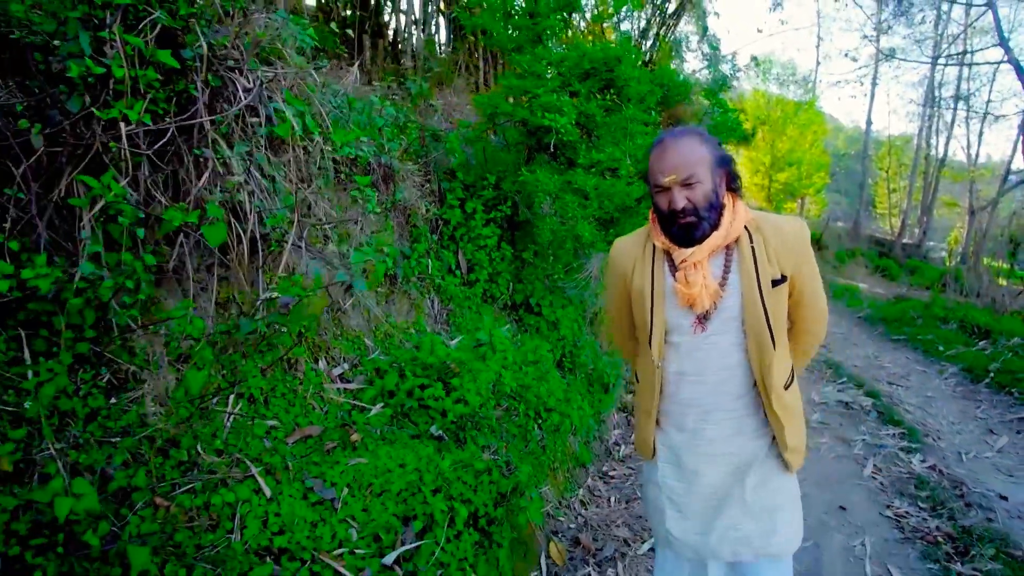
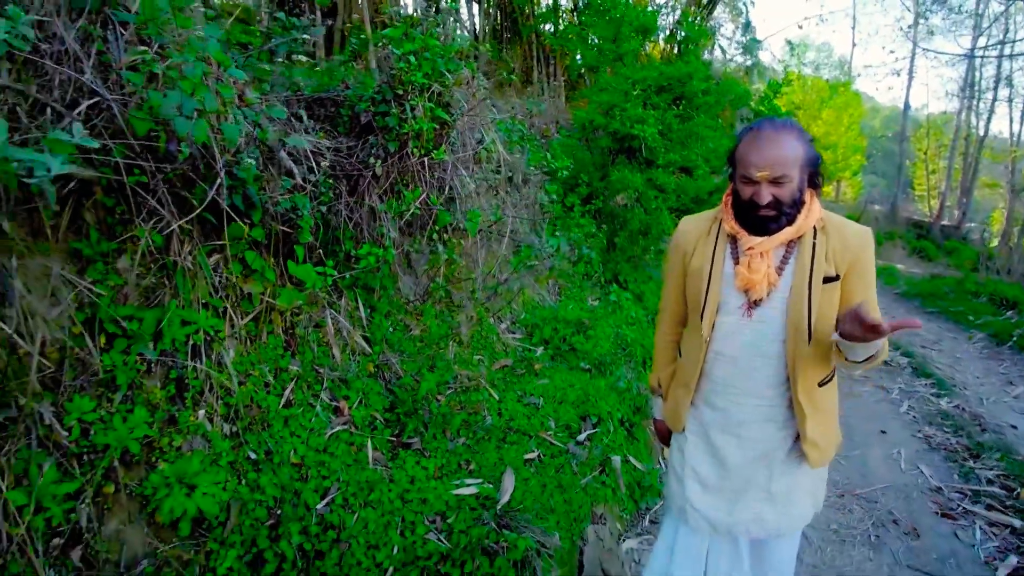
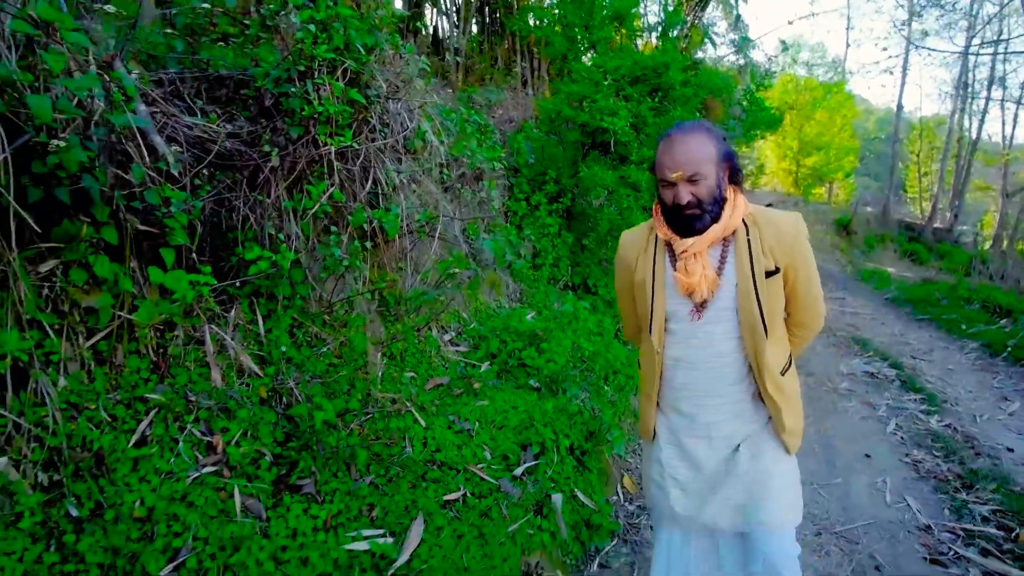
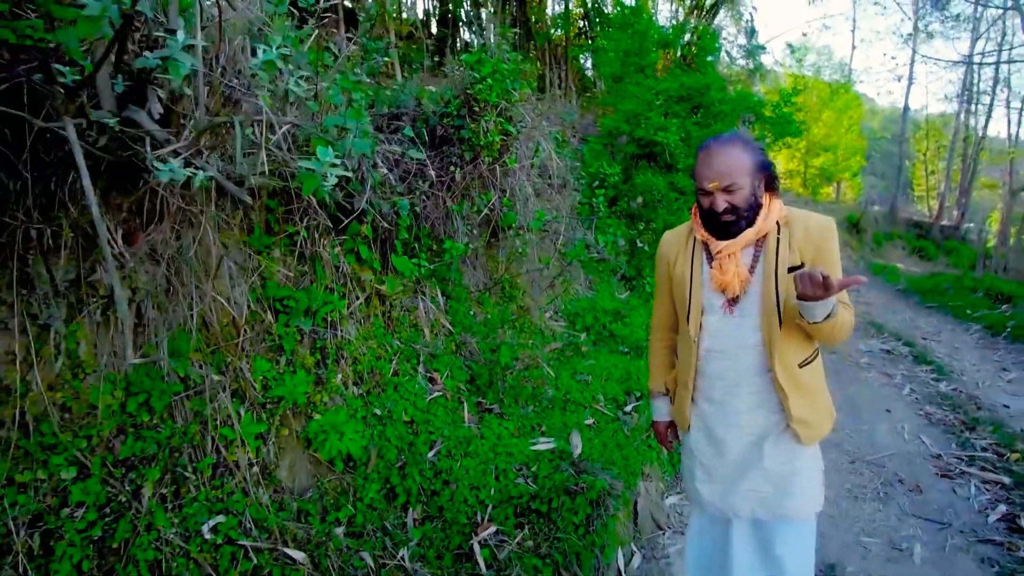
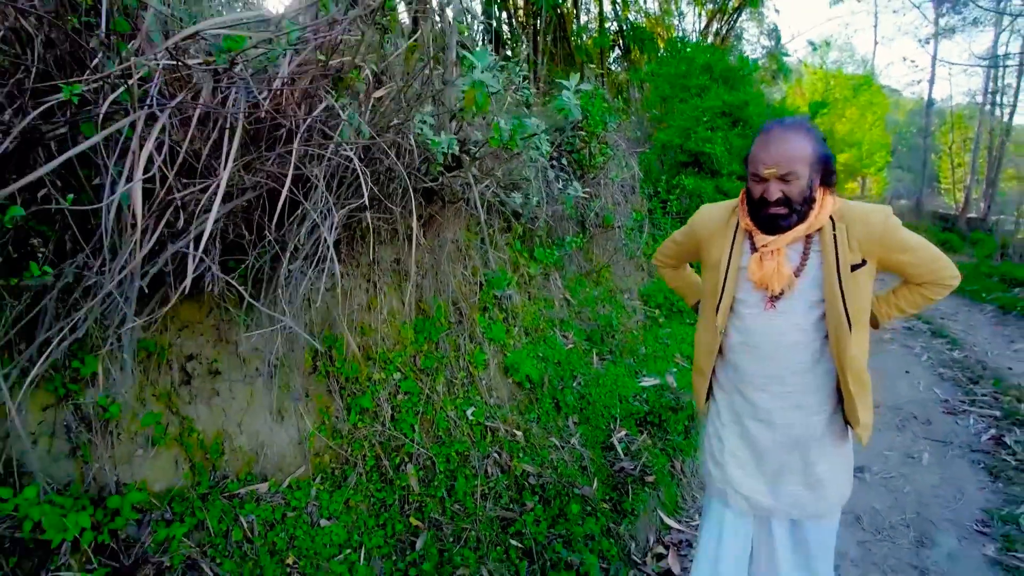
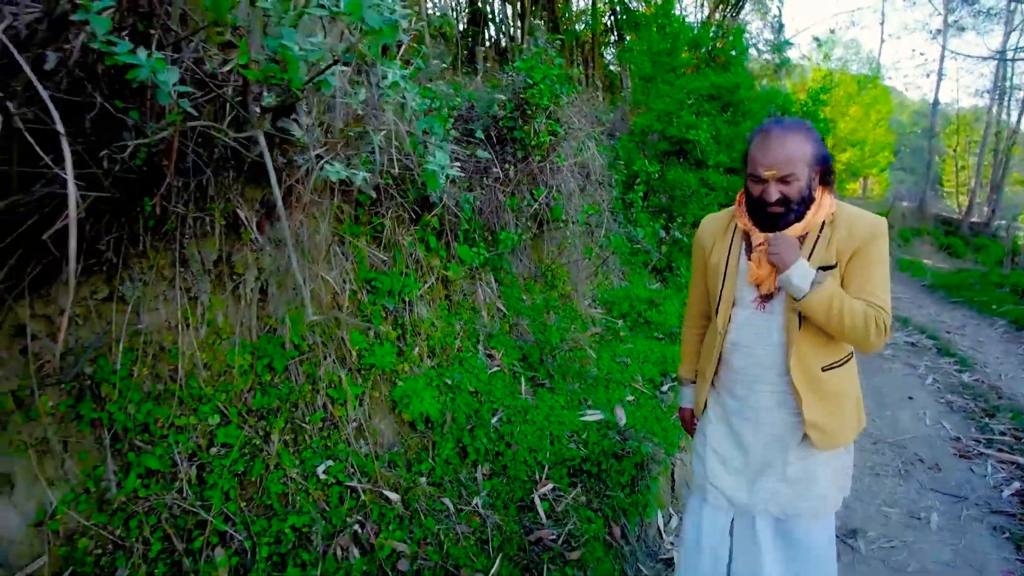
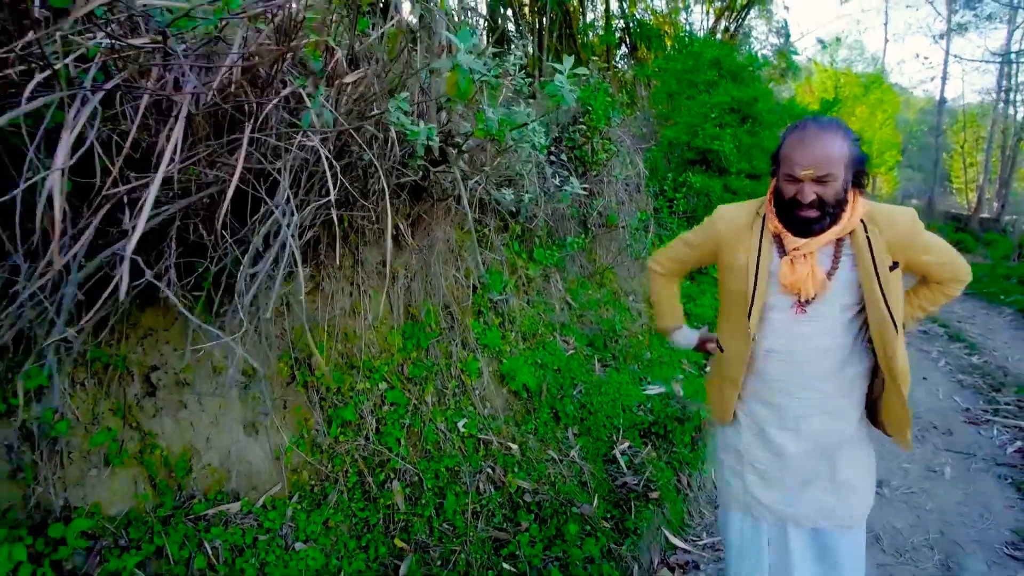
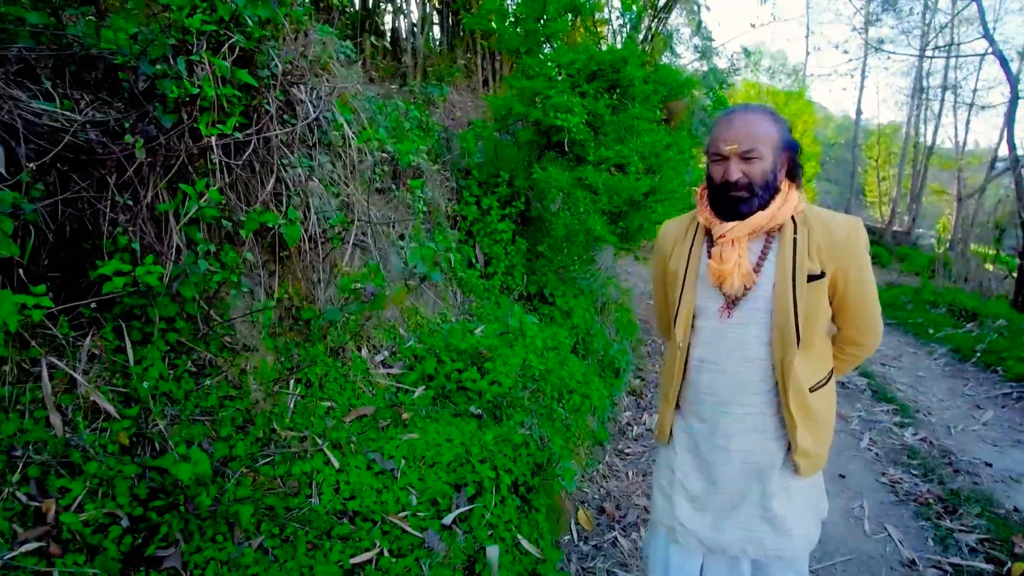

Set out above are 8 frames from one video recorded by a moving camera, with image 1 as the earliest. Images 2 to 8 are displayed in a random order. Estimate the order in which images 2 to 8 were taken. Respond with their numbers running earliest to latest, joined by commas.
8, 3, 2, 4, 6, 7, 5
